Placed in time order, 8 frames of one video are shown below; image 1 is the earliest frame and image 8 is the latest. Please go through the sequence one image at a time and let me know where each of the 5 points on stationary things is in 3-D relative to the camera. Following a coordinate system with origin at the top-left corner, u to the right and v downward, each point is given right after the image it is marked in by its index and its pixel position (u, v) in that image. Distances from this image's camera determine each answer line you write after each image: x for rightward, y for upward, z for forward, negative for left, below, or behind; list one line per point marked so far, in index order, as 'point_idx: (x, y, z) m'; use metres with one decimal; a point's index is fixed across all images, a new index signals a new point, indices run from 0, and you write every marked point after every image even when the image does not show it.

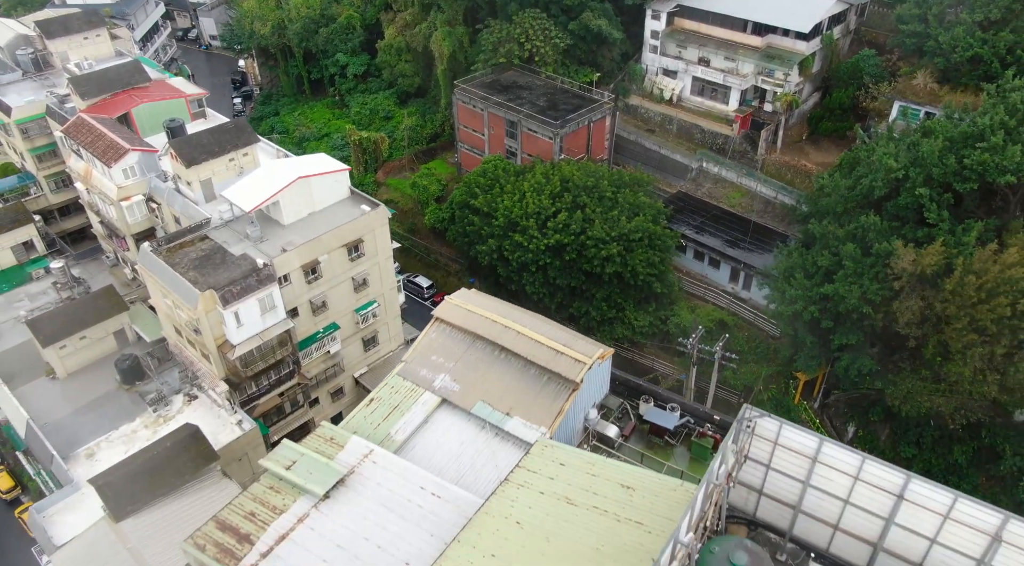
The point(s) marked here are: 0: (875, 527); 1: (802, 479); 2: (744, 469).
0: (+7.9, -5.4, +15.7) m
1: (+6.5, -4.4, +16.2) m
2: (+5.4, -4.5, +16.9) m
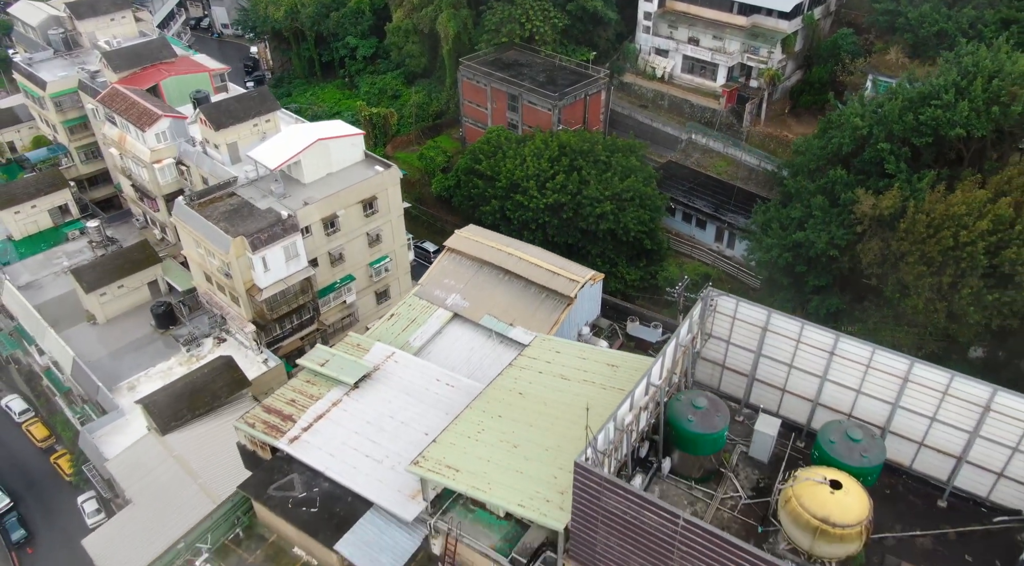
0: (+8.0, -2.8, +19.3) m
1: (+6.5, -1.8, +19.8) m
2: (+5.5, -1.9, +20.5) m
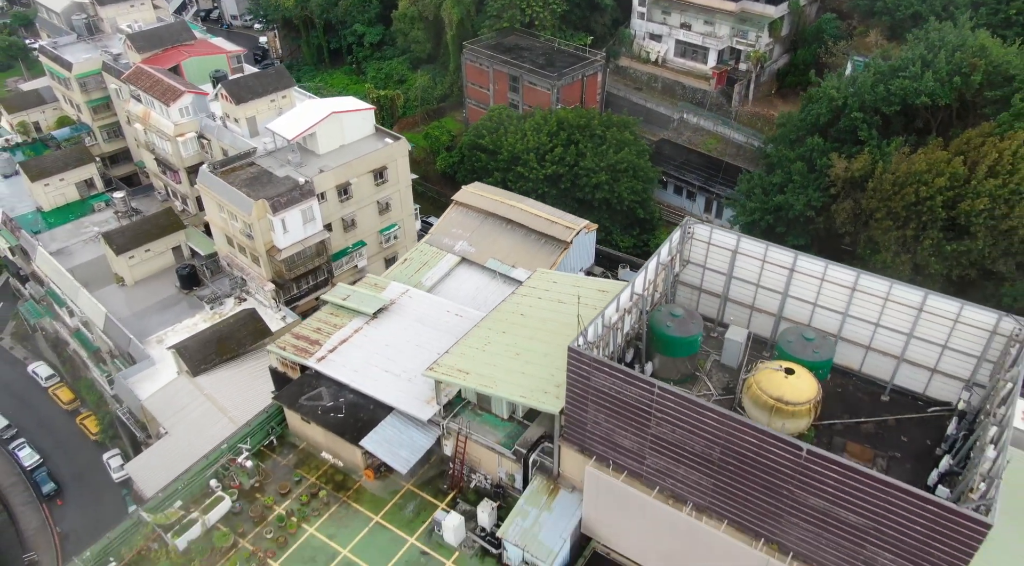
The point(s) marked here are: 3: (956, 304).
0: (+8.1, -0.7, +22.3) m
1: (+6.6, +0.3, +22.8) m
2: (+5.6, +0.3, +23.5) m
3: (+11.7, -0.6, +19.4) m
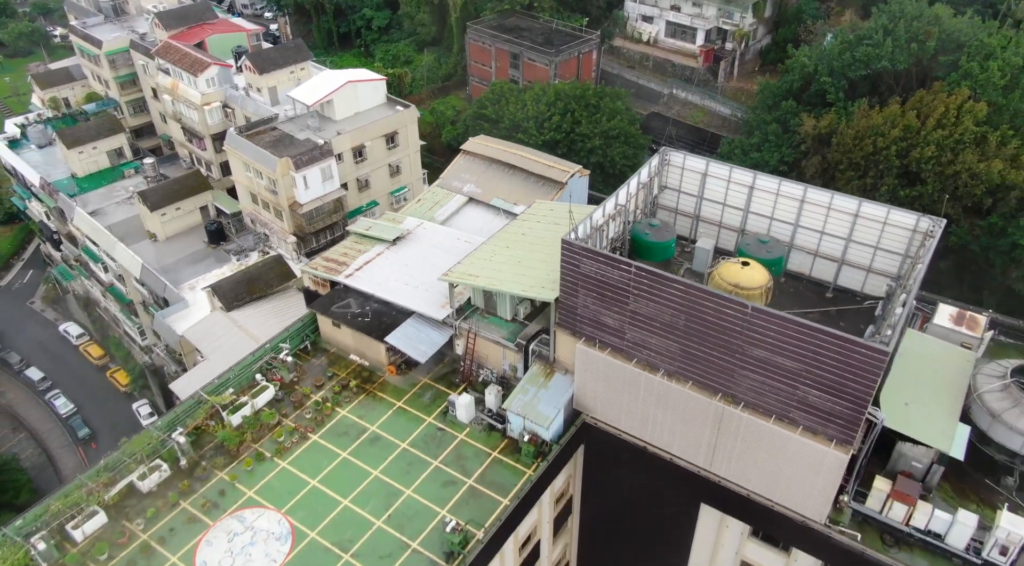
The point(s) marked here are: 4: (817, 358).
0: (+8.2, +2.3, +26.3) m
1: (+6.7, +3.3, +26.8) m
2: (+5.7, +3.2, +27.5) m
3: (+11.8, +2.3, +23.4) m
4: (+8.1, -2.0, +19.6) m
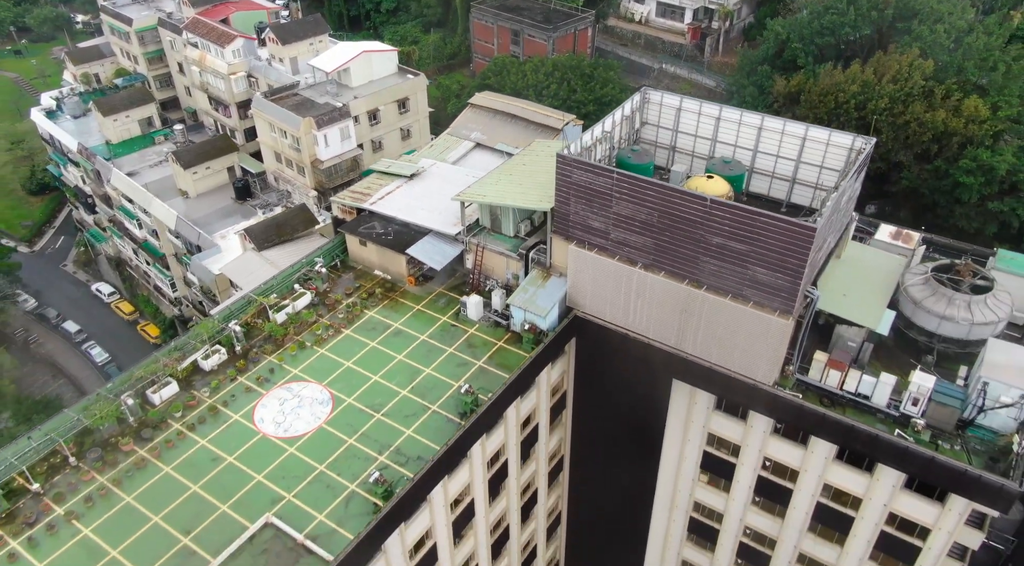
0: (+8.3, +5.7, +31.0) m
1: (+6.8, +6.7, +31.5) m
2: (+5.8, +6.6, +32.2) m
3: (+11.9, +5.7, +28.1) m
4: (+8.2, +1.4, +24.2) m
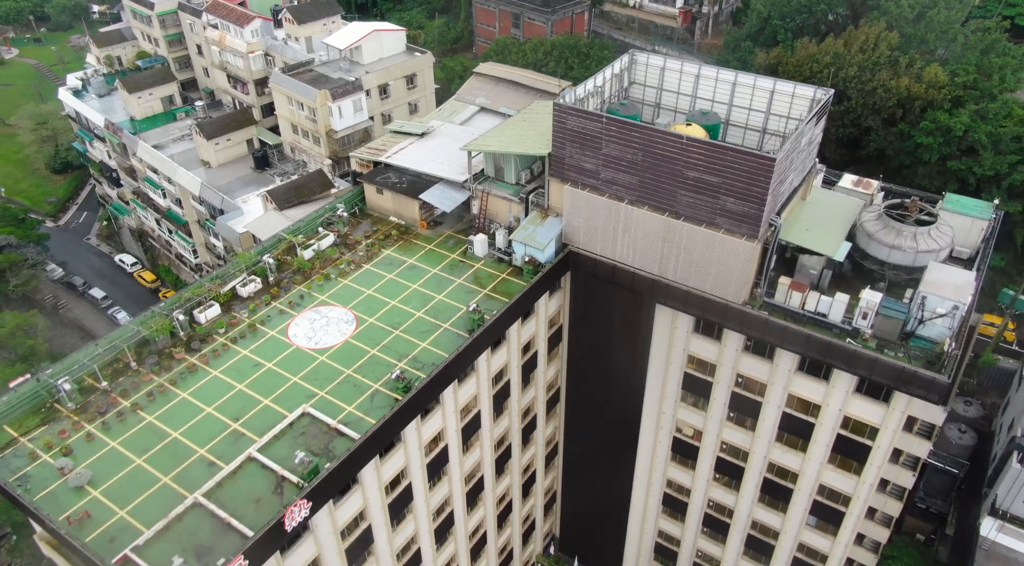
0: (+8.3, +8.4, +34.8) m
1: (+6.9, +9.4, +35.3) m
2: (+5.9, +9.4, +36.0) m
3: (+11.9, +8.4, +31.9) m
4: (+8.3, +4.2, +28.0) m
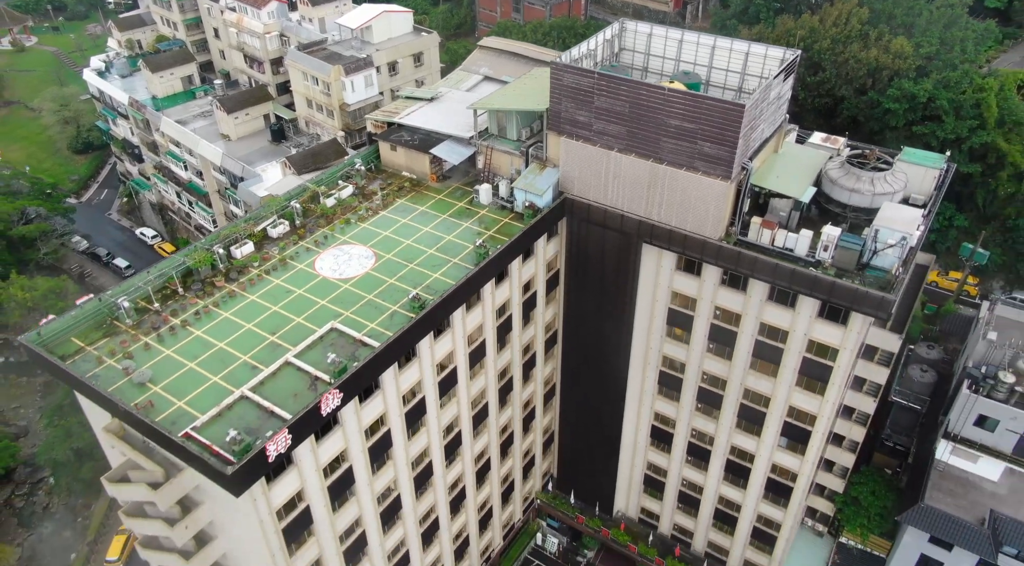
0: (+8.4, +11.3, +38.6) m
1: (+7.0, +12.3, +39.1) m
2: (+6.0, +12.2, +39.9) m
3: (+12.0, +11.3, +35.7) m
4: (+8.3, +7.0, +31.9) m
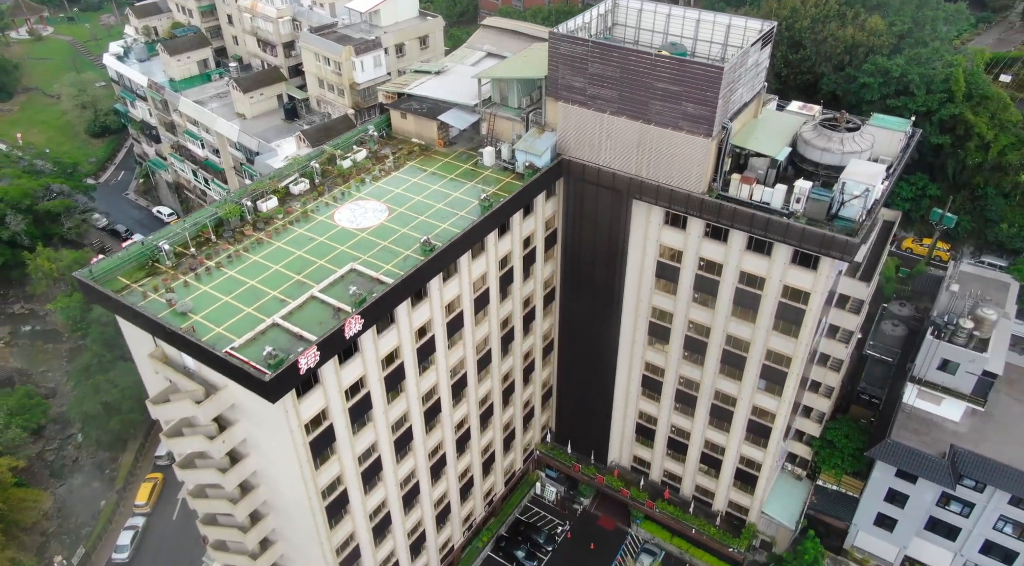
0: (+8.5, +13.8, +42.1) m
1: (+7.0, +14.8, +42.6) m
2: (+6.0, +14.8, +43.3) m
3: (+12.1, +13.8, +39.1) m
4: (+8.4, +9.5, +35.3) m
